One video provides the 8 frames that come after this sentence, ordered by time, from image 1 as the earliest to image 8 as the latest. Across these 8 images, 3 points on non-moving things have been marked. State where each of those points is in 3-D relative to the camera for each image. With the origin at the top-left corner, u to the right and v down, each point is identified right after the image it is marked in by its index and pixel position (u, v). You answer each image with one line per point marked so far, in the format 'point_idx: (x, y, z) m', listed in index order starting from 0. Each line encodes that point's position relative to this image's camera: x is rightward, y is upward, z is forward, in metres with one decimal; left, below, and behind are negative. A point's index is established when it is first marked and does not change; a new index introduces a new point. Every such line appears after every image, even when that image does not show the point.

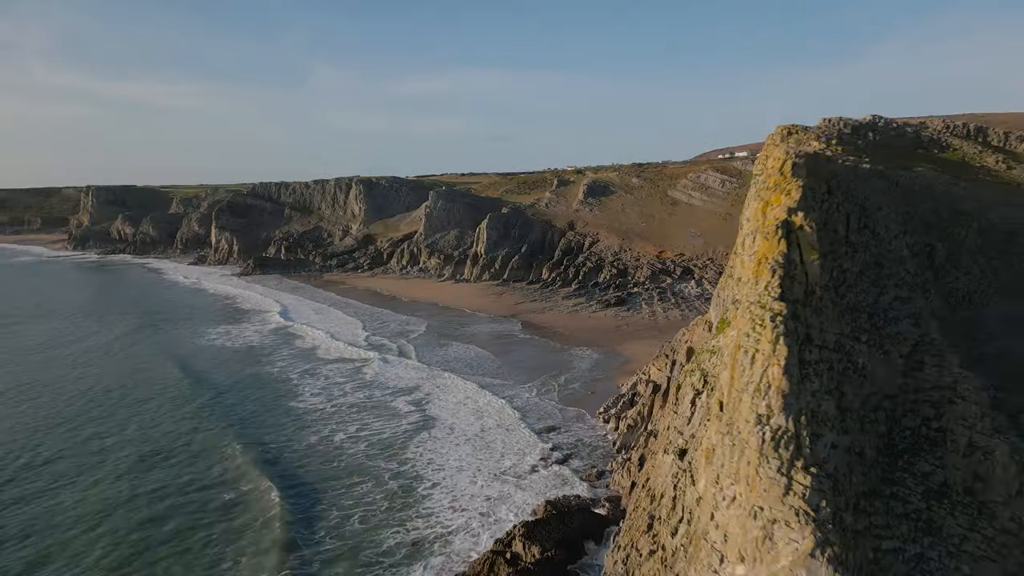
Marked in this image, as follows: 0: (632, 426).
0: (+3.1, -3.6, +18.9) m
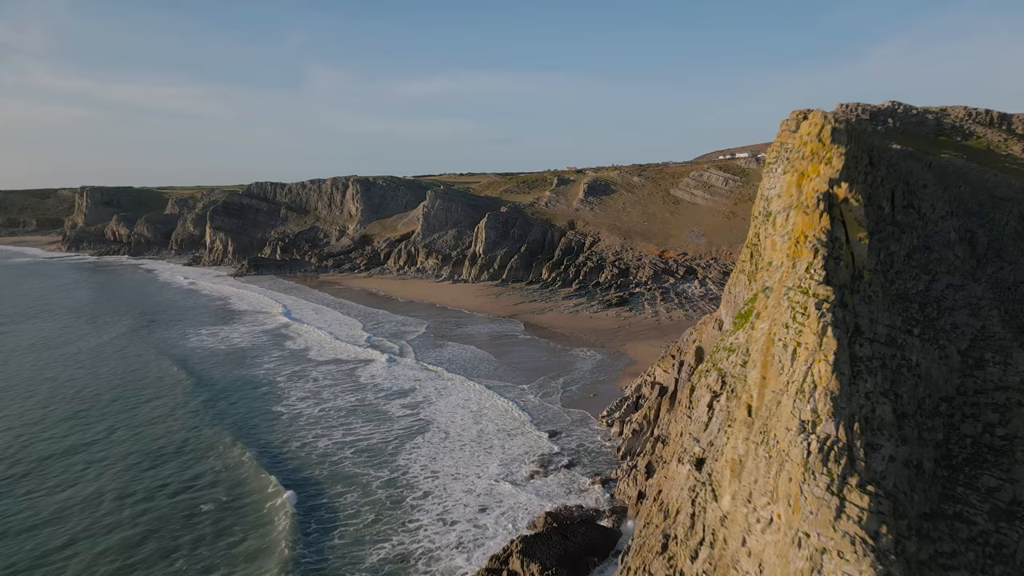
0: (+3.1, -3.5, +17.8) m
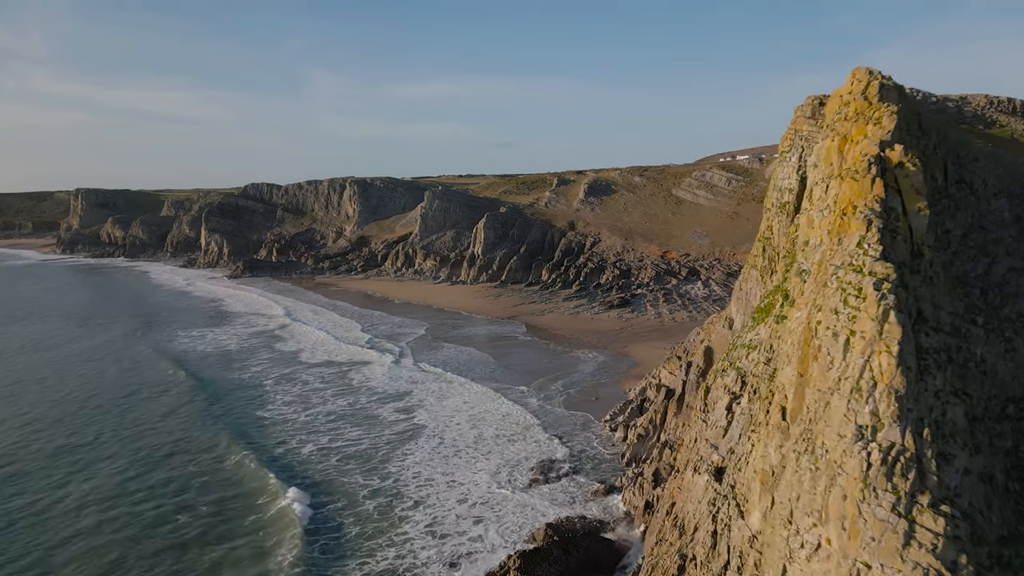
0: (+3.0, -3.4, +16.8) m
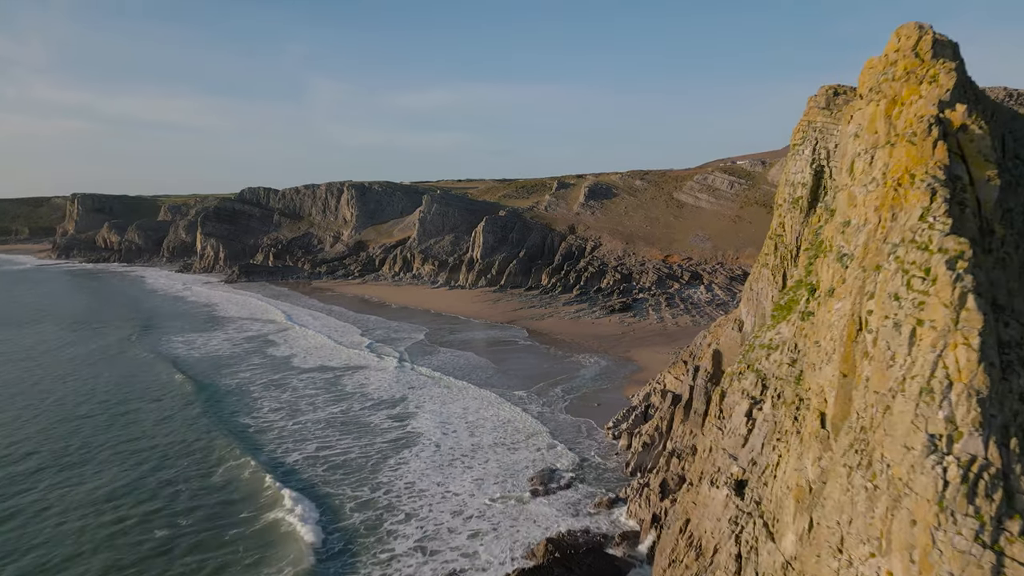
0: (+3.0, -3.5, +16.0) m
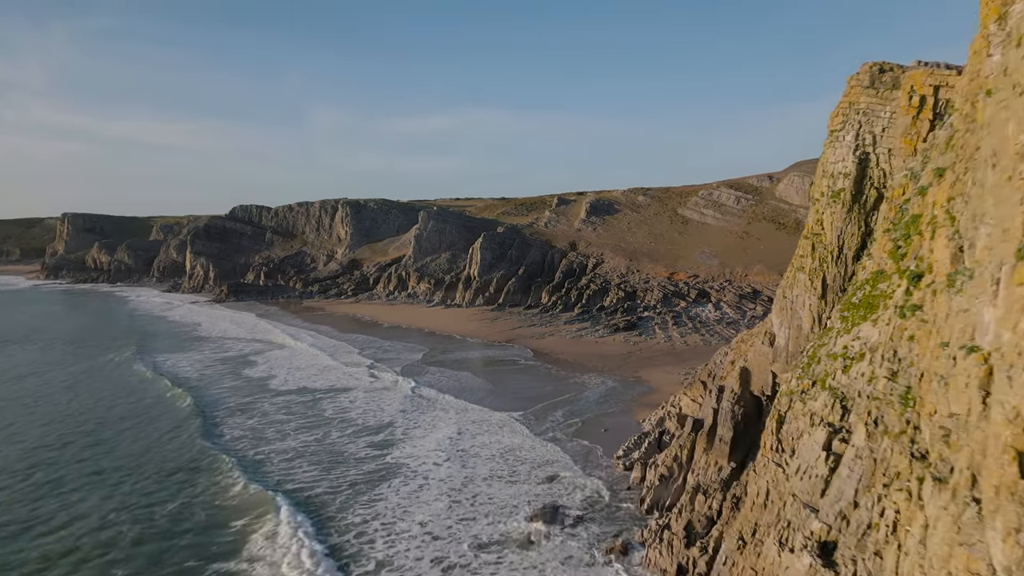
0: (+3.0, -3.6, +13.9) m
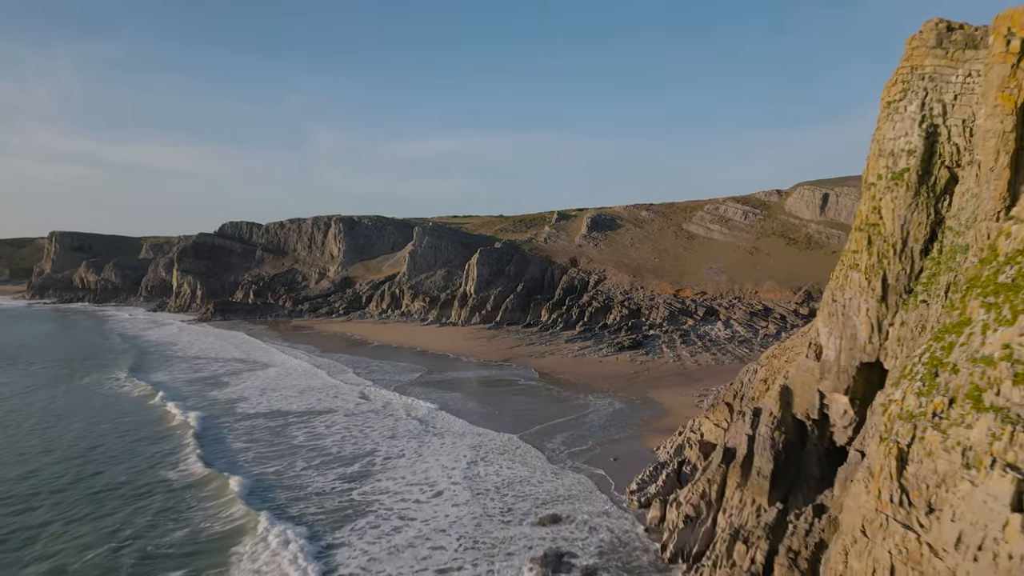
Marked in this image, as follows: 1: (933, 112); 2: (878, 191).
0: (+2.9, -3.7, +11.7) m
1: (+5.8, +2.4, +10.0) m
2: (+5.3, +1.4, +10.5) m
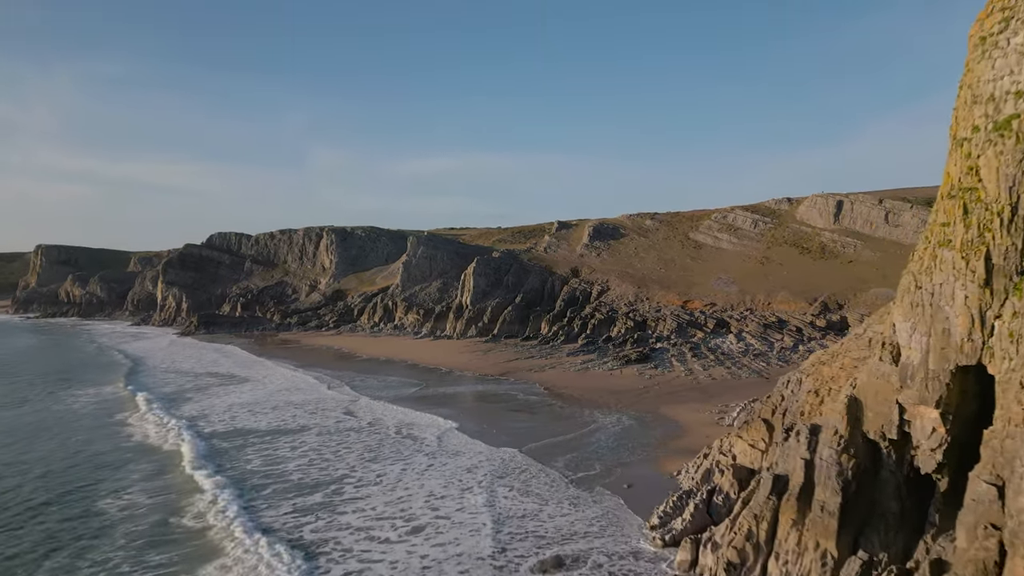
0: (+2.8, -3.5, +9.3) m
1: (+5.7, +2.6, +7.7) m
2: (+5.3, +1.6, +8.3) m
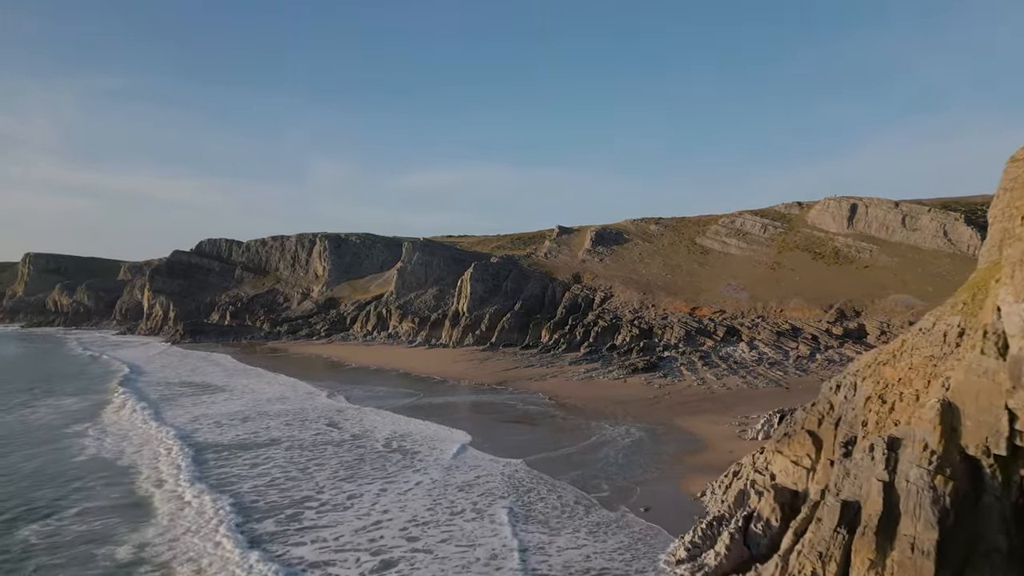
0: (+2.8, -3.3, +7.3) m
1: (+5.7, +2.9, +5.8) m
2: (+5.3, +1.9, +6.4) m
